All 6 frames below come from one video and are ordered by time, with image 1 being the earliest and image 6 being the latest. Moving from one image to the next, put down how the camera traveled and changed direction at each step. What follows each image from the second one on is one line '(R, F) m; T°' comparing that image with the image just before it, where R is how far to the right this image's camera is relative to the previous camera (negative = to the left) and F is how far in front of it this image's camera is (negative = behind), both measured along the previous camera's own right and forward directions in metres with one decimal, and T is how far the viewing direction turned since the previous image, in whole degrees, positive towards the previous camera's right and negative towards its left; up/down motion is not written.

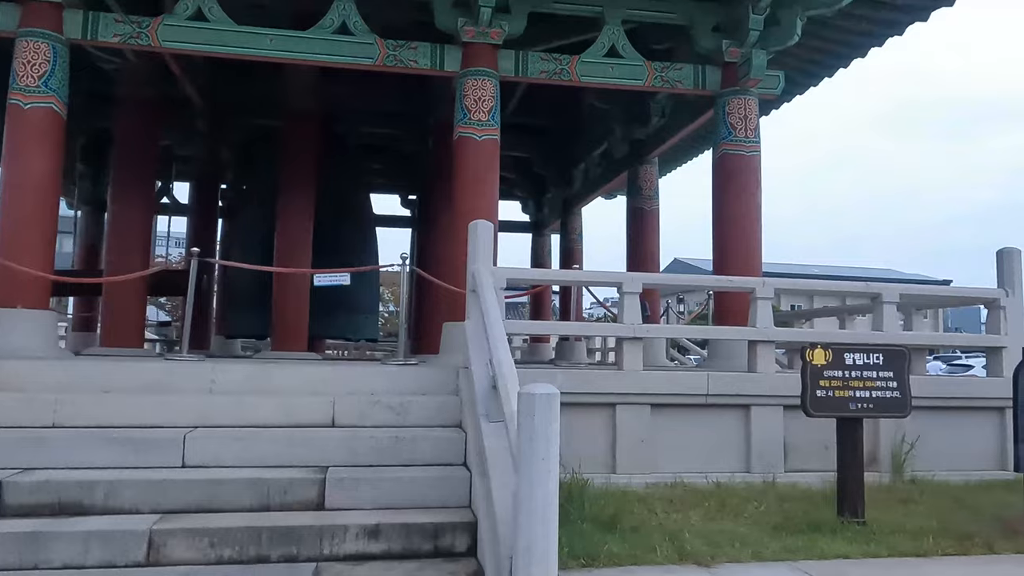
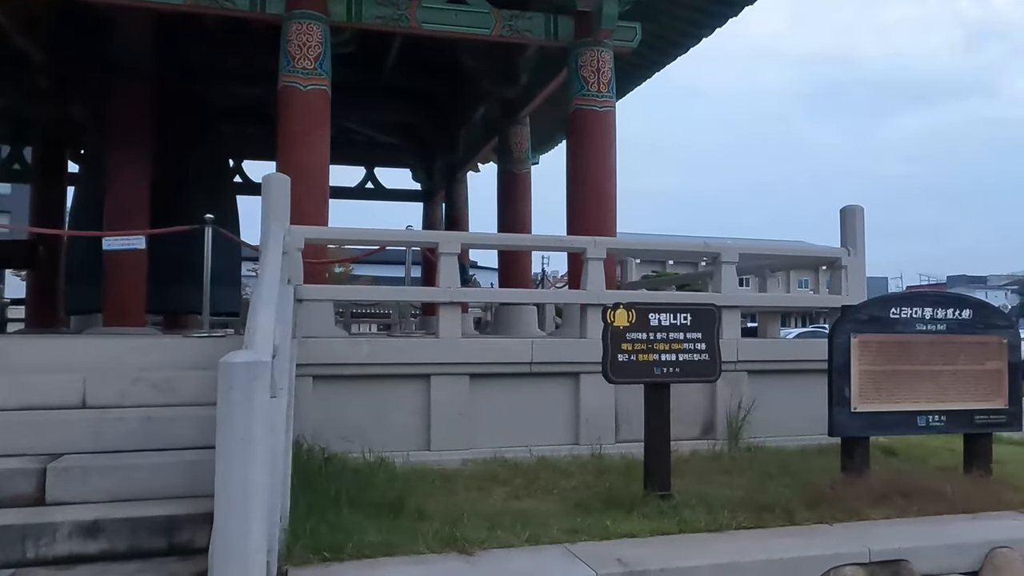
(+1.1, +0.6) m; +5°
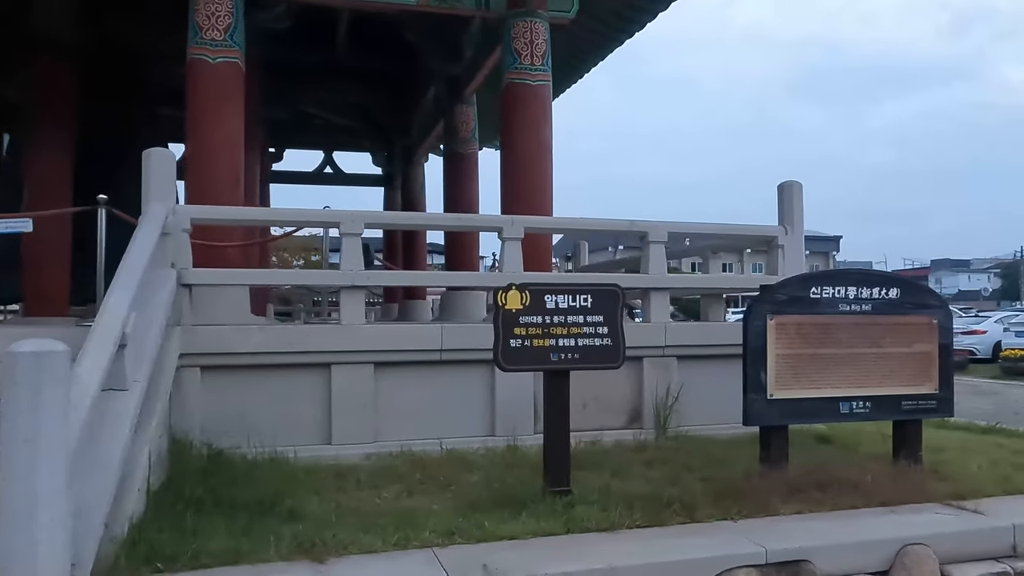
(+0.7, +0.4) m; +1°
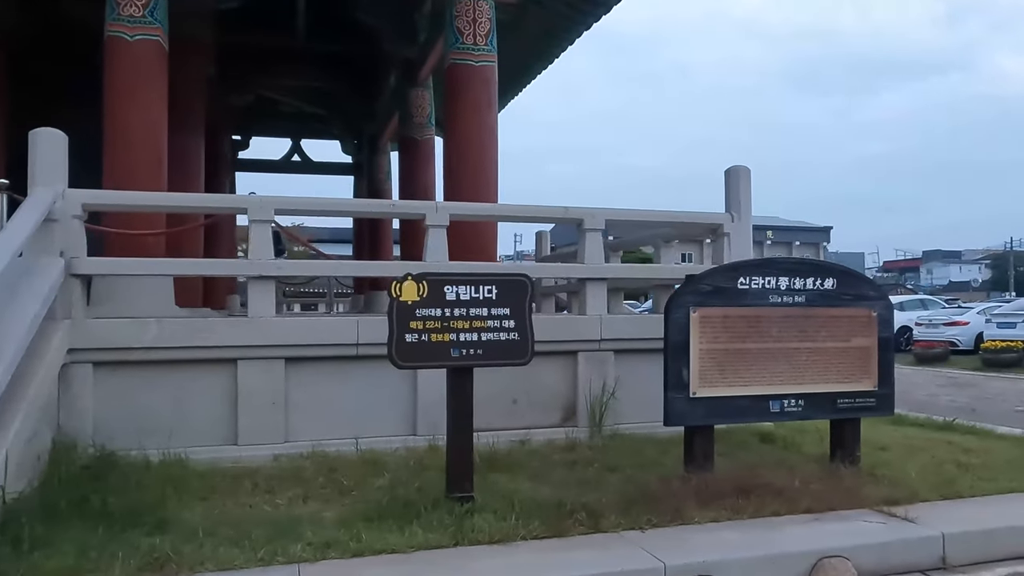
(+0.6, +0.4) m; 0°
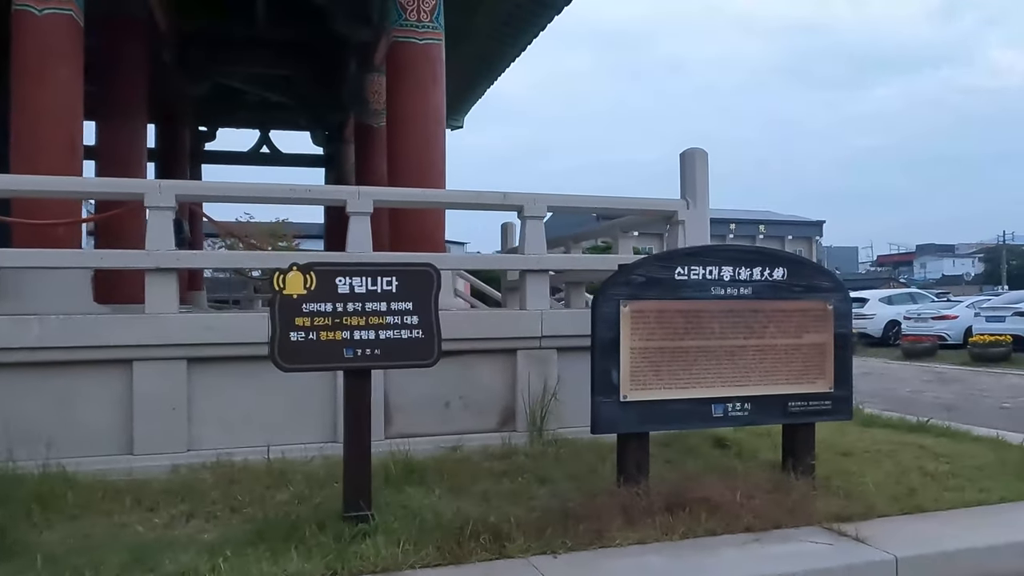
(+0.5, +0.5) m; 0°
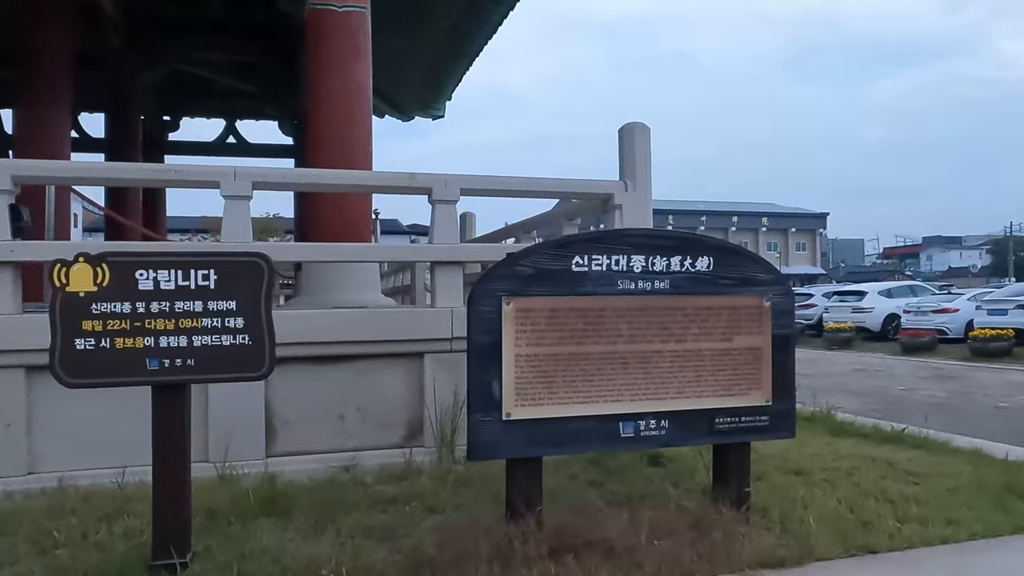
(+0.7, +0.8) m; 0°
